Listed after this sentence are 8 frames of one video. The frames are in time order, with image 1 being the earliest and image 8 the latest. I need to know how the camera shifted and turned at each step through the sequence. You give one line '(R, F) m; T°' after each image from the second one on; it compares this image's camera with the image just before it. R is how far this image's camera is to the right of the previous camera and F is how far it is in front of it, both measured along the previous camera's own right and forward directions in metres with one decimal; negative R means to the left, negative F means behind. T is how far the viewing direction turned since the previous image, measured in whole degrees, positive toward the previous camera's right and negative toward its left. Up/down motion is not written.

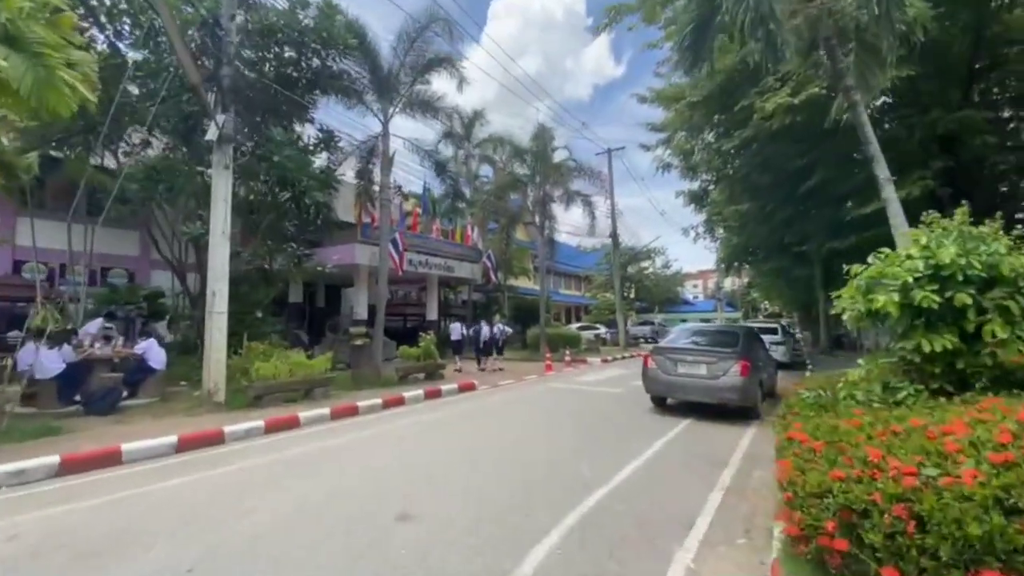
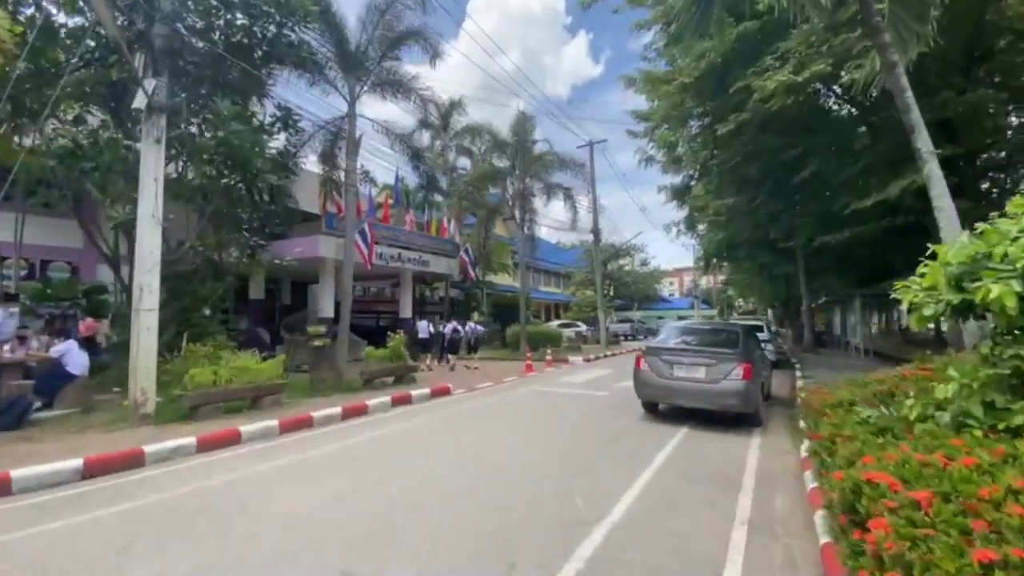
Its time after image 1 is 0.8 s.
(0.0, +1.1) m; +3°
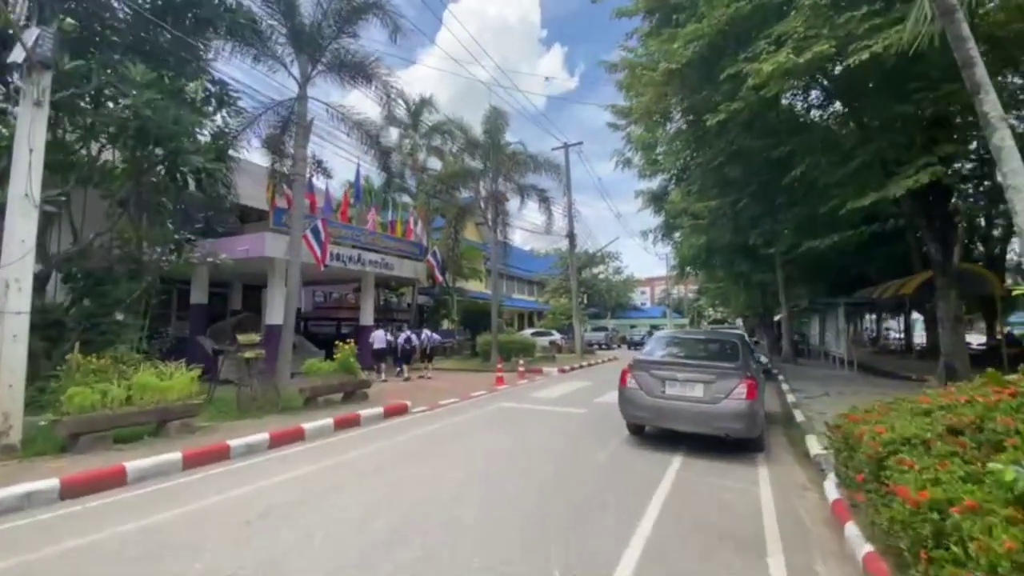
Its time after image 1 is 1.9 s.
(+0.1, +1.4) m; +3°
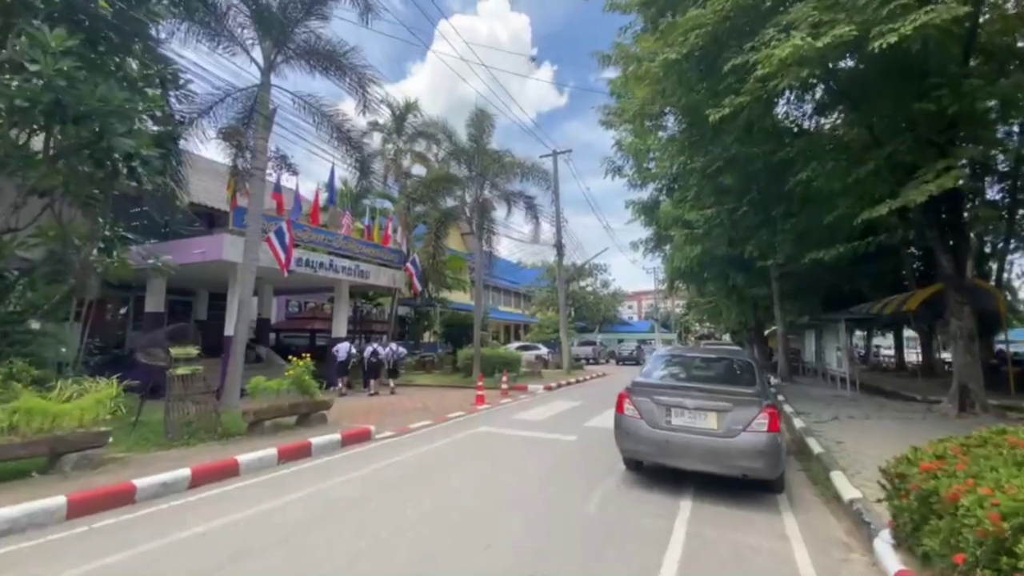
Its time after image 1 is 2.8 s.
(+0.1, +1.2) m; +2°
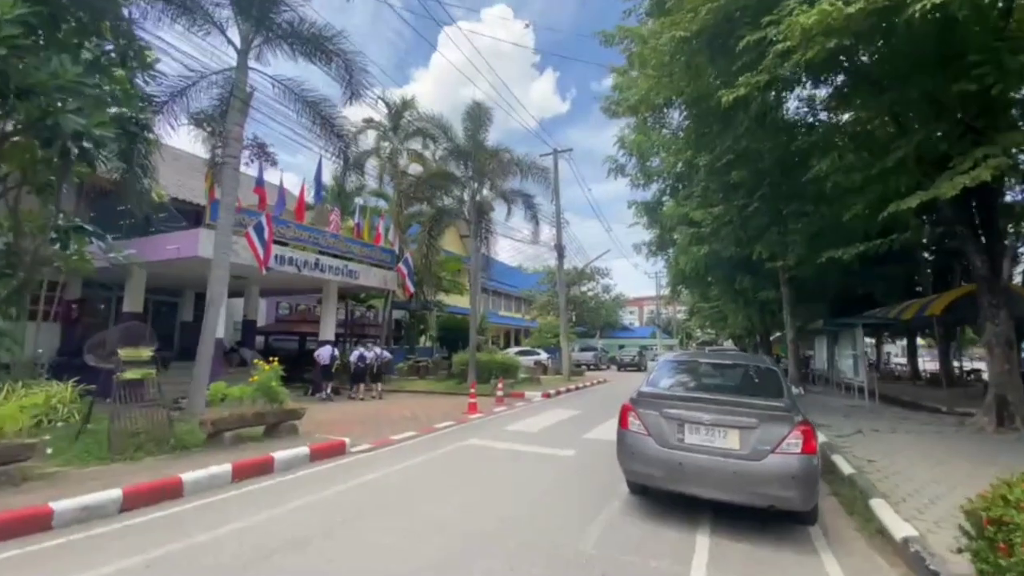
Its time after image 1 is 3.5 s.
(+0.2, +0.9) m; 0°
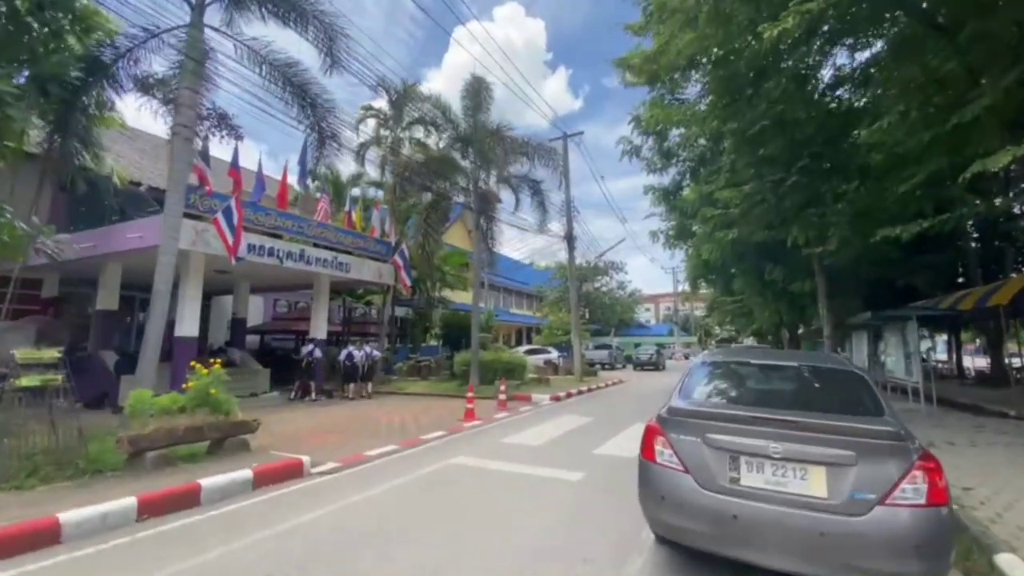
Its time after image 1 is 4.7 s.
(+0.3, +1.6) m; -2°
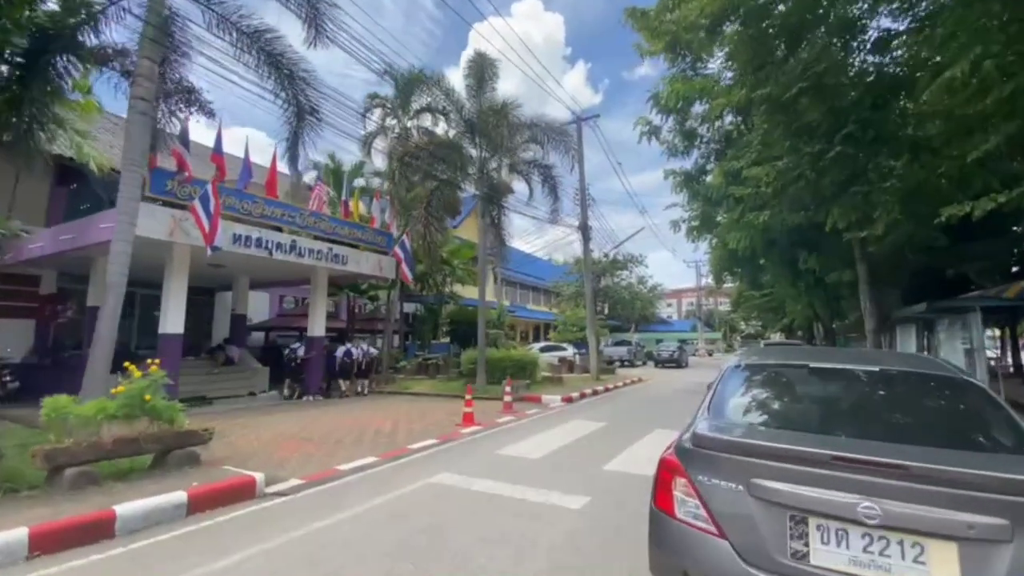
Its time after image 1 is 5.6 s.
(+0.4, +1.2) m; -3°
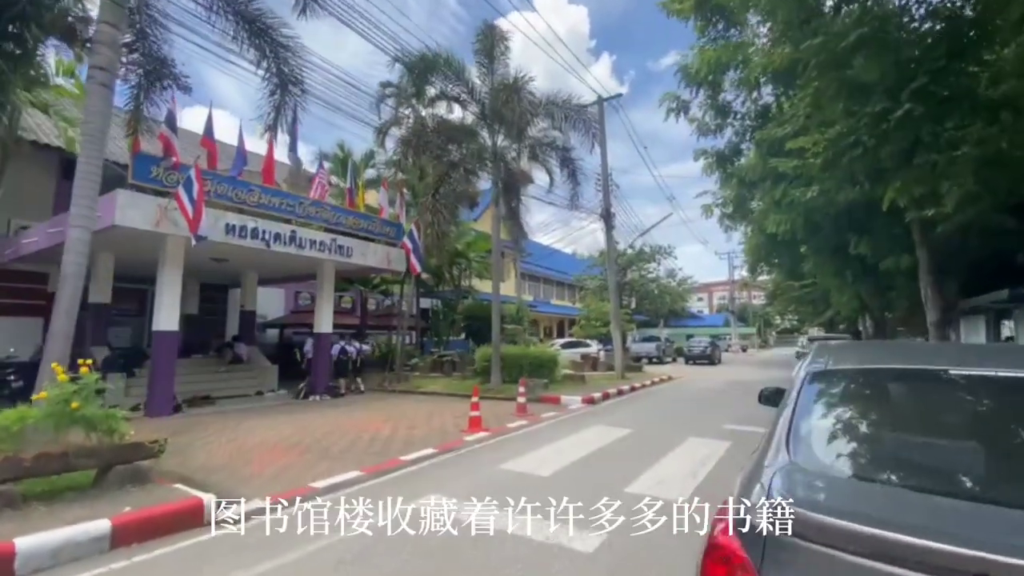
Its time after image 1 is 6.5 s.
(+0.3, +1.2) m; -3°
